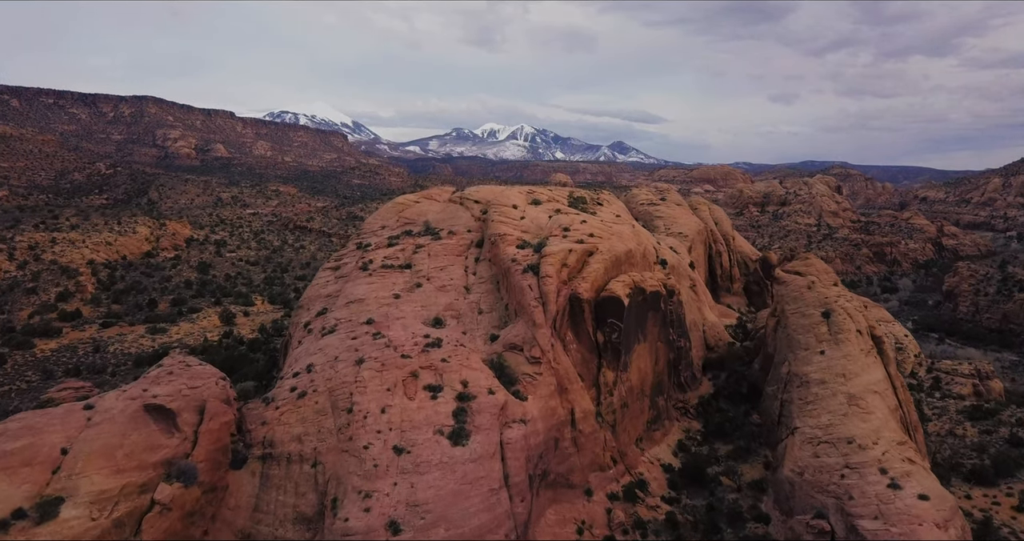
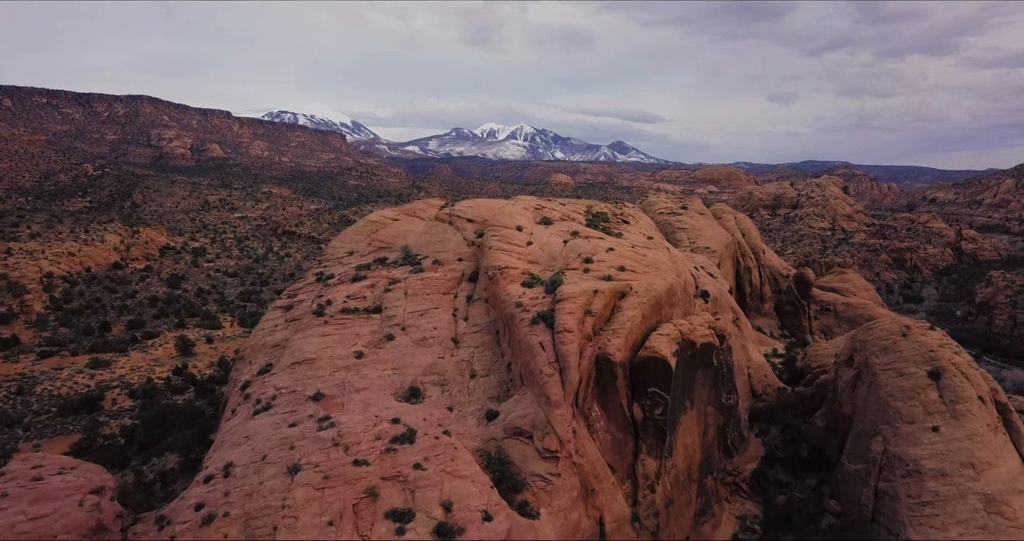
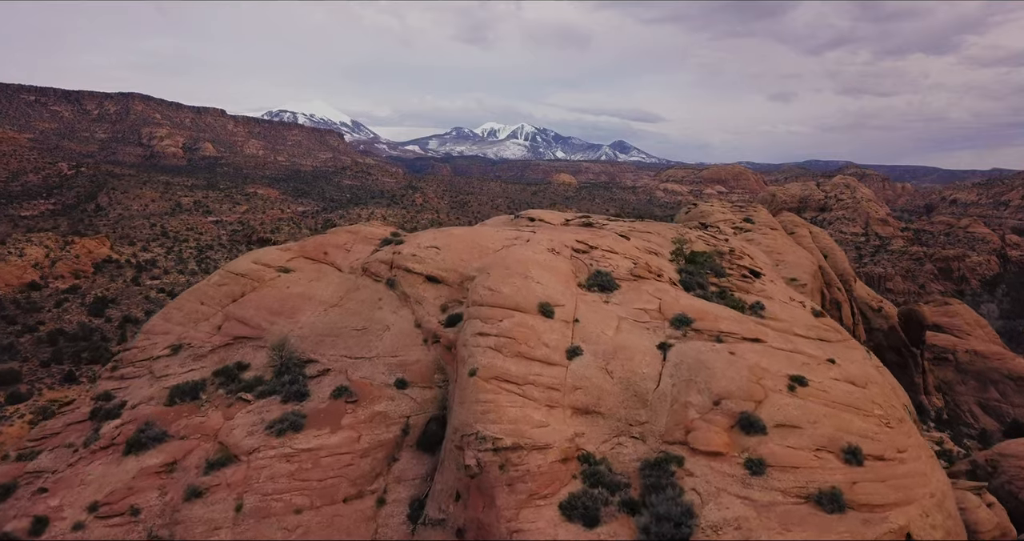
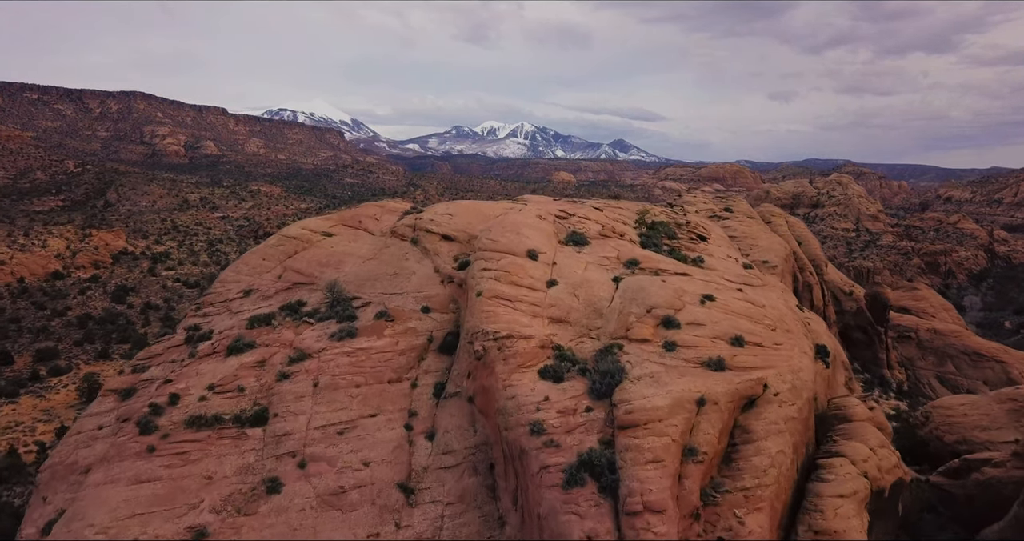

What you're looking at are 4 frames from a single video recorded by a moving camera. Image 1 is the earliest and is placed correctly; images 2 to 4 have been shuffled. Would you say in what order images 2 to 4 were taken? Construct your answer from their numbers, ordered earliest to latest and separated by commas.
2, 4, 3
